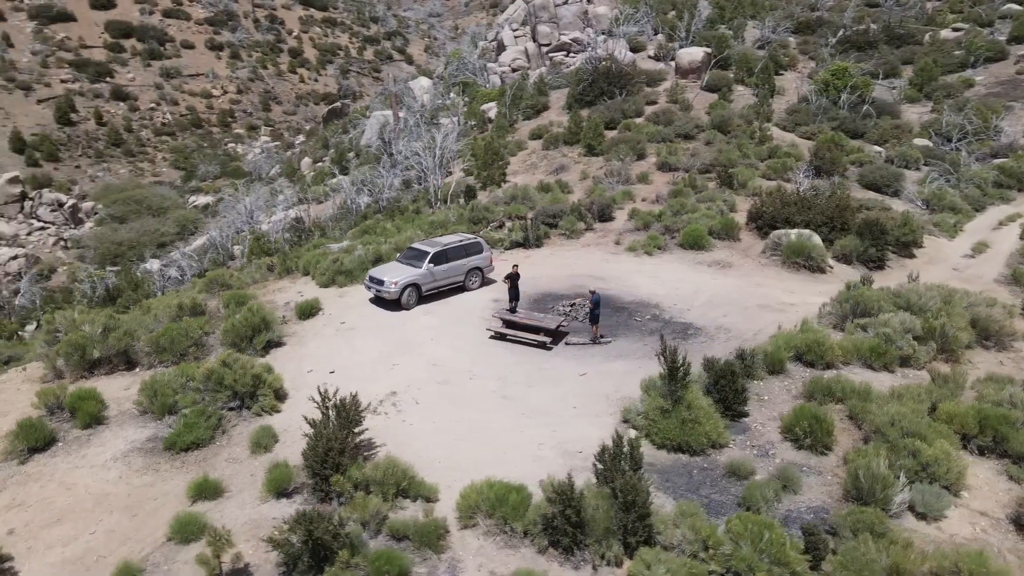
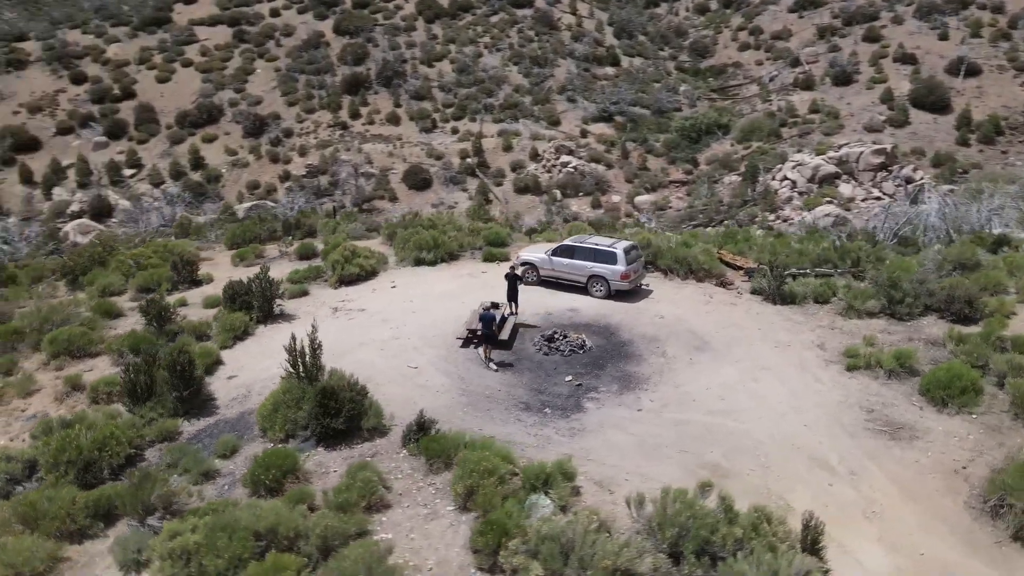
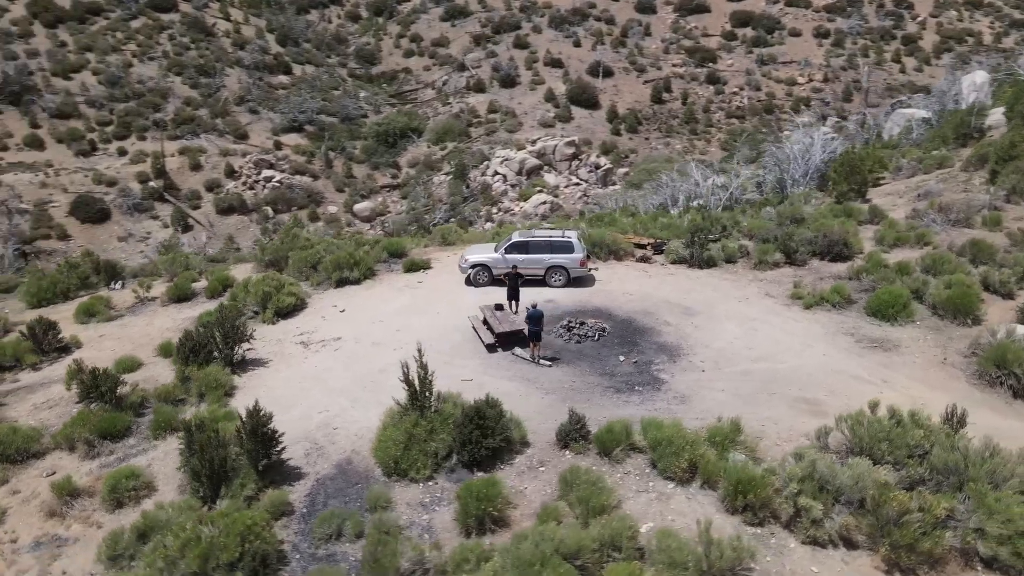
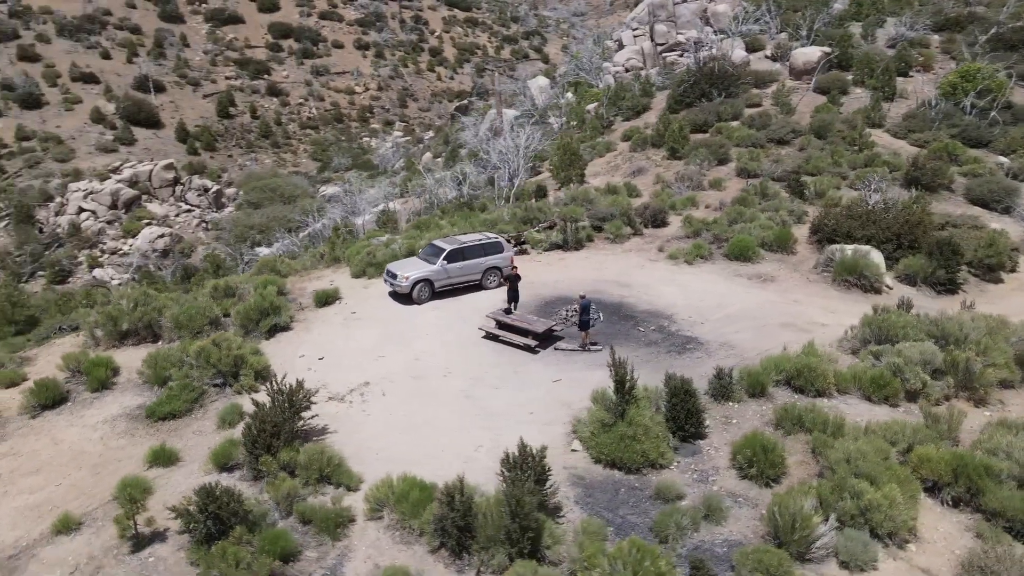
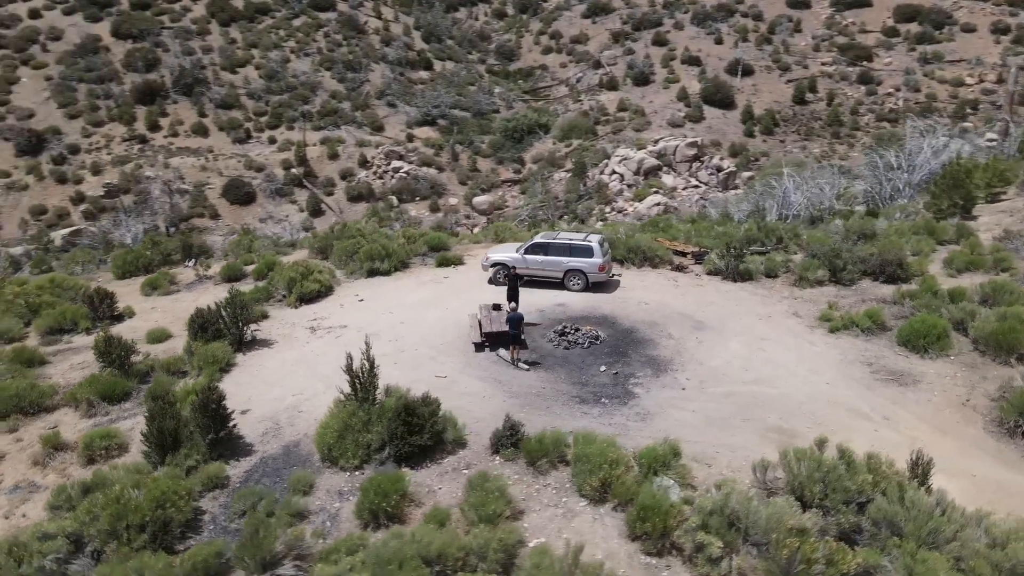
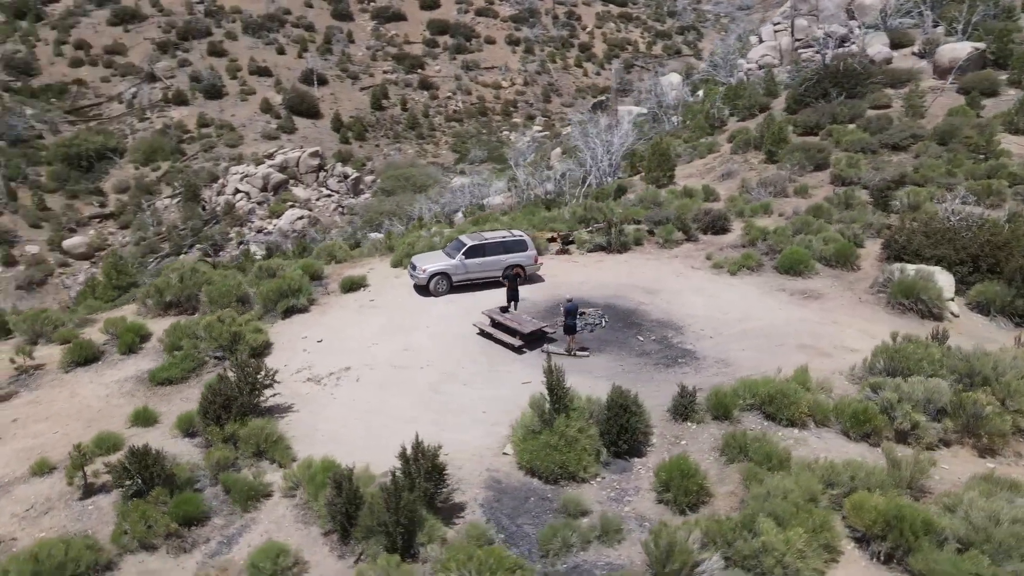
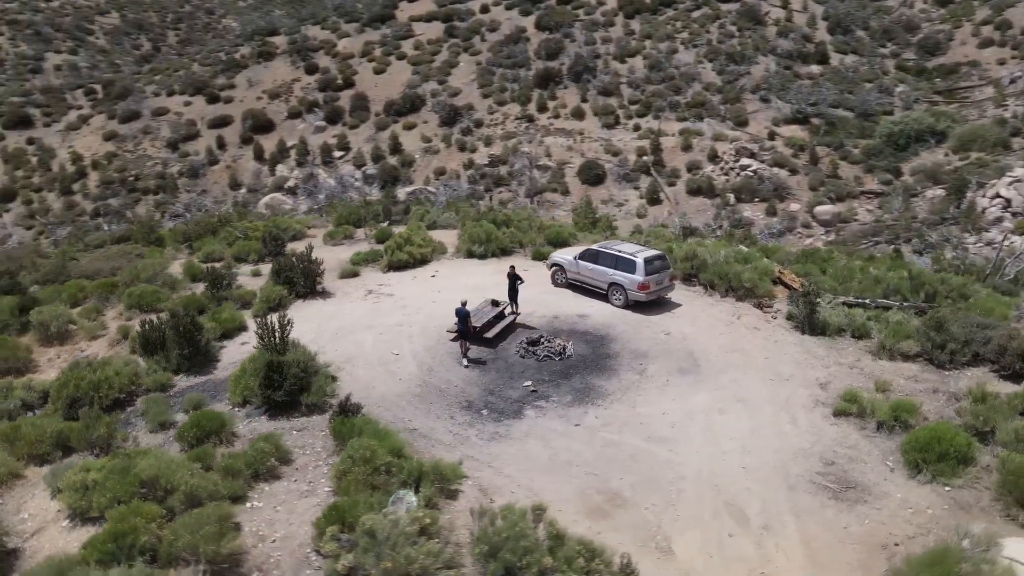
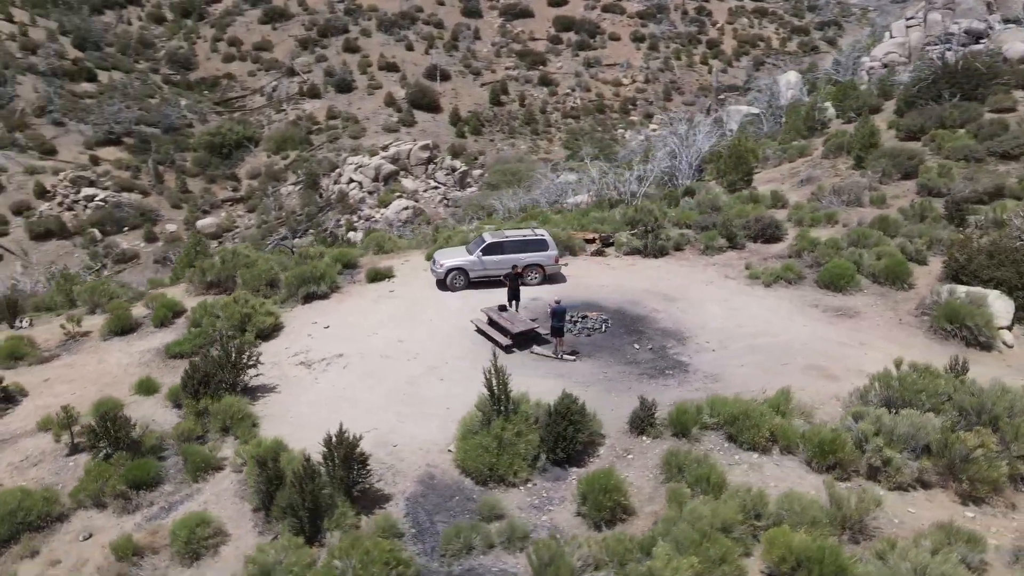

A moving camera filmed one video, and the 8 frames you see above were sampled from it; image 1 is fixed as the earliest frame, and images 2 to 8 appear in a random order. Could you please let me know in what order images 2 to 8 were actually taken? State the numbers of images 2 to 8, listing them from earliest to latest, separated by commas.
4, 6, 8, 3, 5, 2, 7
